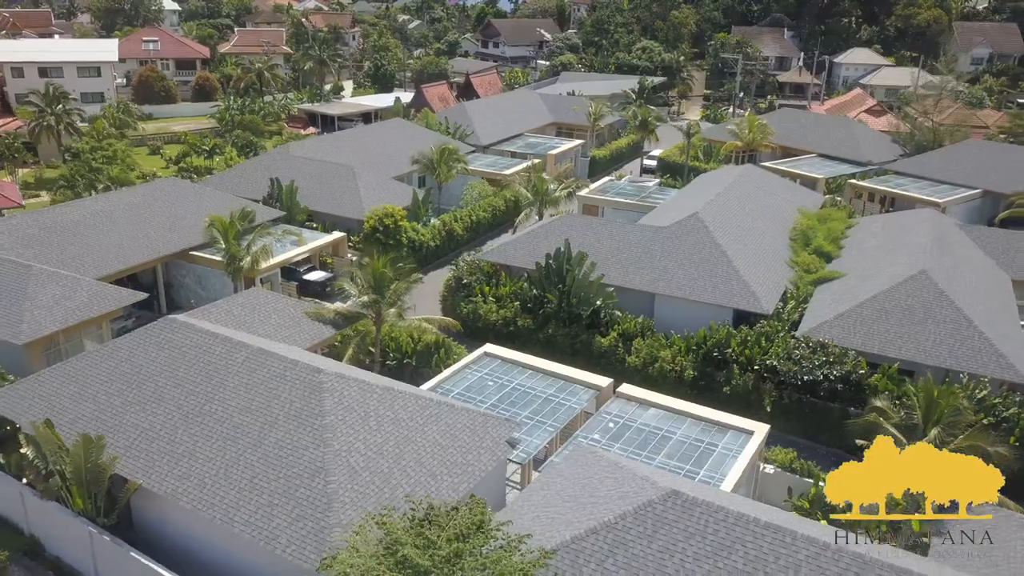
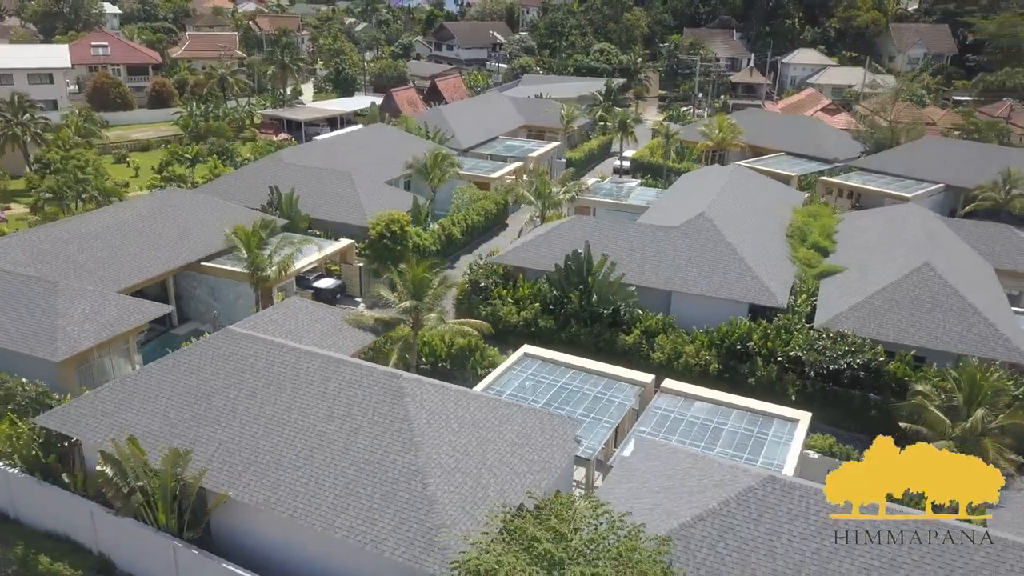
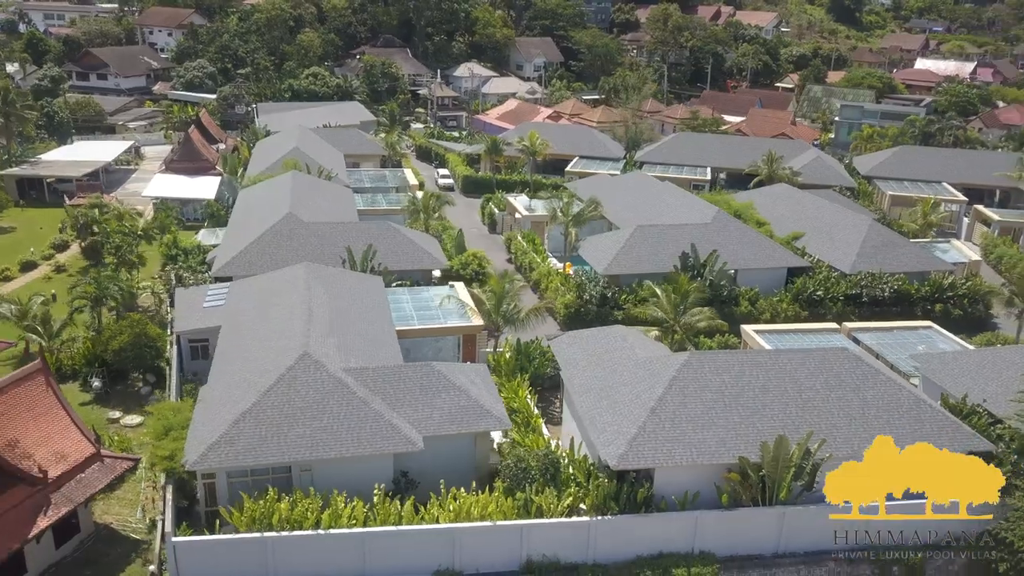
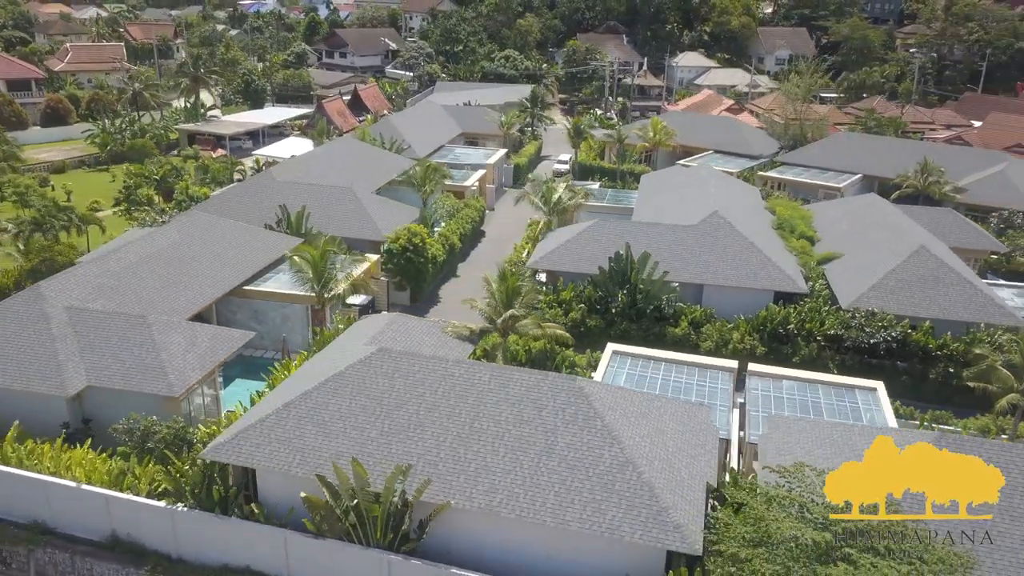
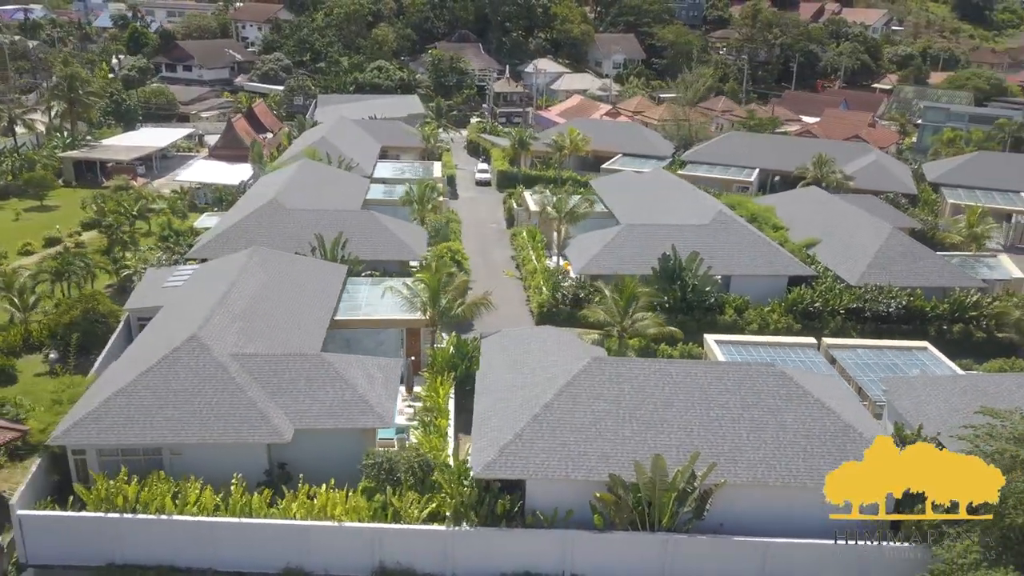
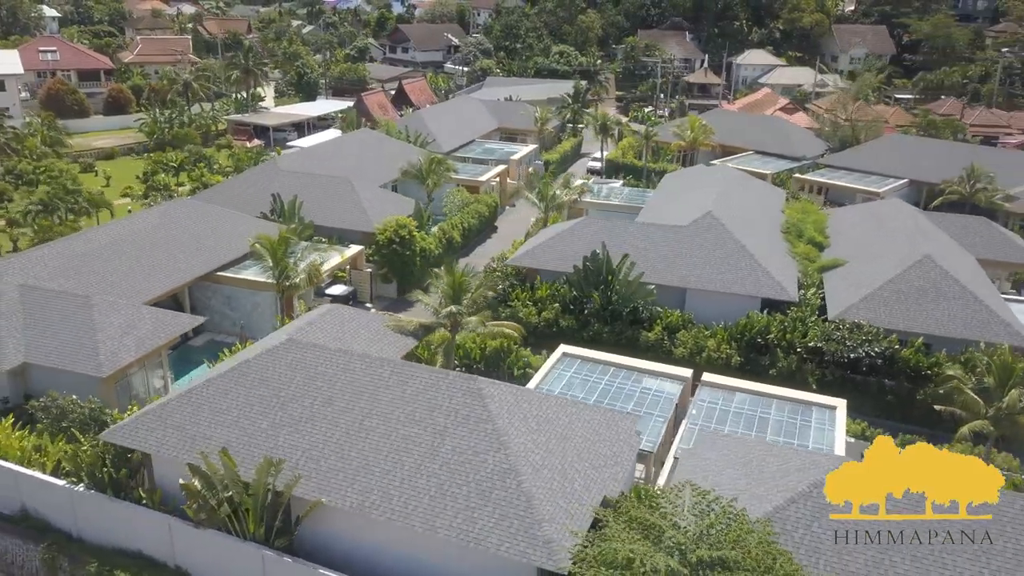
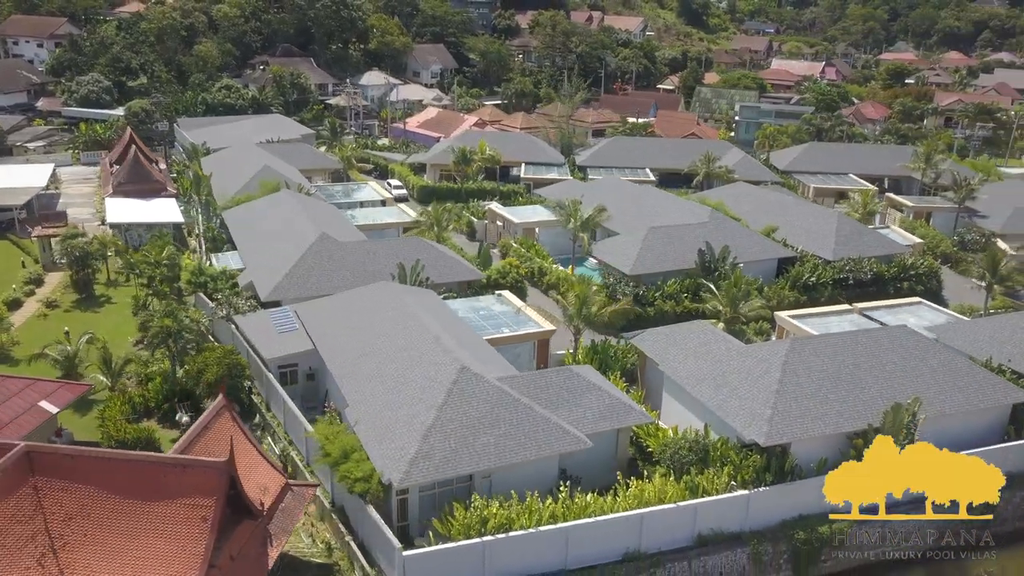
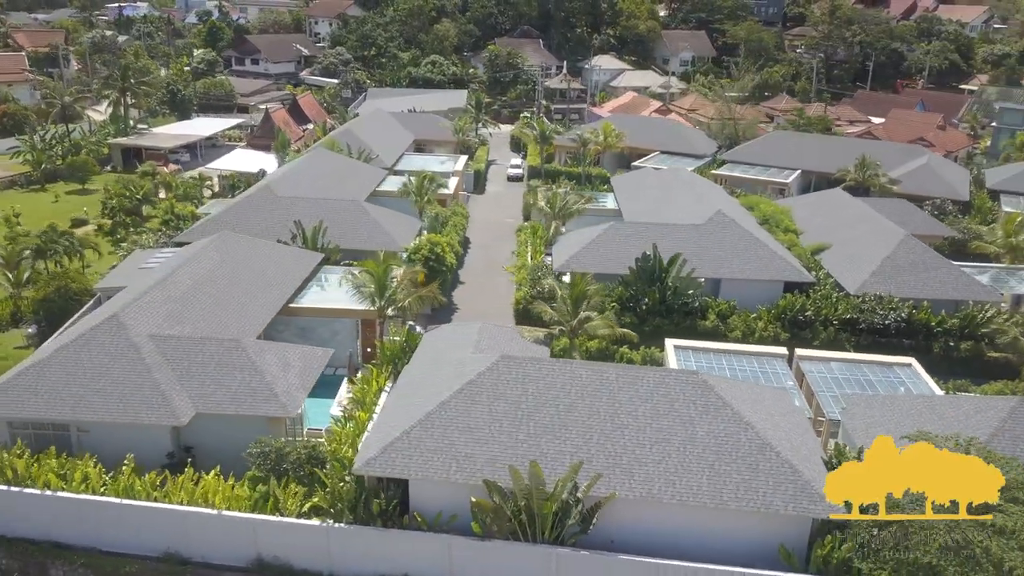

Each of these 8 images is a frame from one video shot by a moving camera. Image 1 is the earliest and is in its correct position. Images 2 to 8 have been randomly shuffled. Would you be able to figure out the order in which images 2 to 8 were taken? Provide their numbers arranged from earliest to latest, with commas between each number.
2, 6, 4, 8, 5, 3, 7
